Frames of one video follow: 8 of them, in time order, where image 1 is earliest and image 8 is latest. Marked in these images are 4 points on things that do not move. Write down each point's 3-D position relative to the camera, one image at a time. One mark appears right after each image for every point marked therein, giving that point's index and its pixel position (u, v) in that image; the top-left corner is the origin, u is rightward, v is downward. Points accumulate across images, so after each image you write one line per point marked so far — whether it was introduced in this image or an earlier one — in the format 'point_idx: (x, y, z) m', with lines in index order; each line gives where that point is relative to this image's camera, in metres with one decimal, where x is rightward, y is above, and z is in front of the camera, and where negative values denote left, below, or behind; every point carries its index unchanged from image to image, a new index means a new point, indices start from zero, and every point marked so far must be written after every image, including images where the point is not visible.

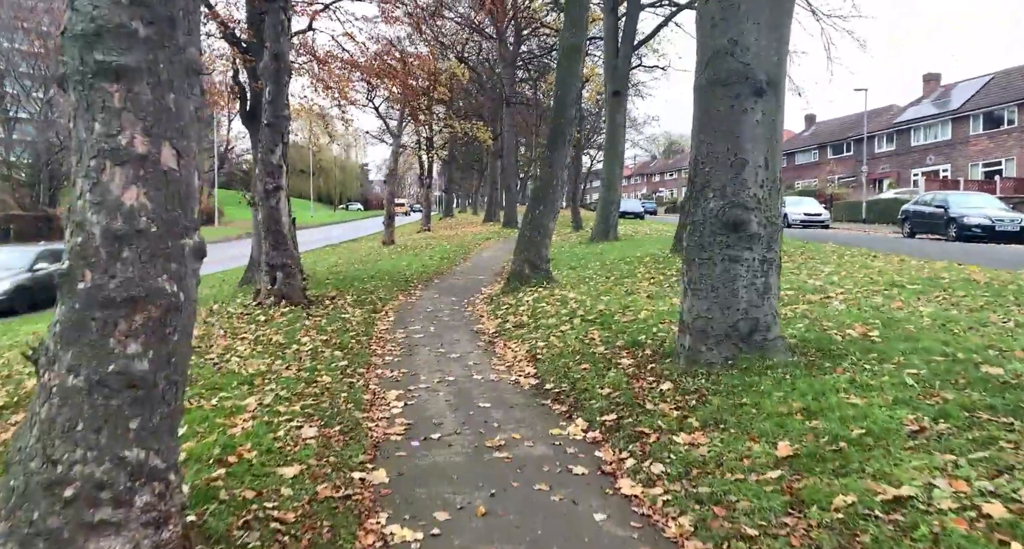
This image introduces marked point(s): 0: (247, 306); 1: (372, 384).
0: (-4.5, -0.6, +10.3) m
1: (-1.4, -1.1, +6.2) m
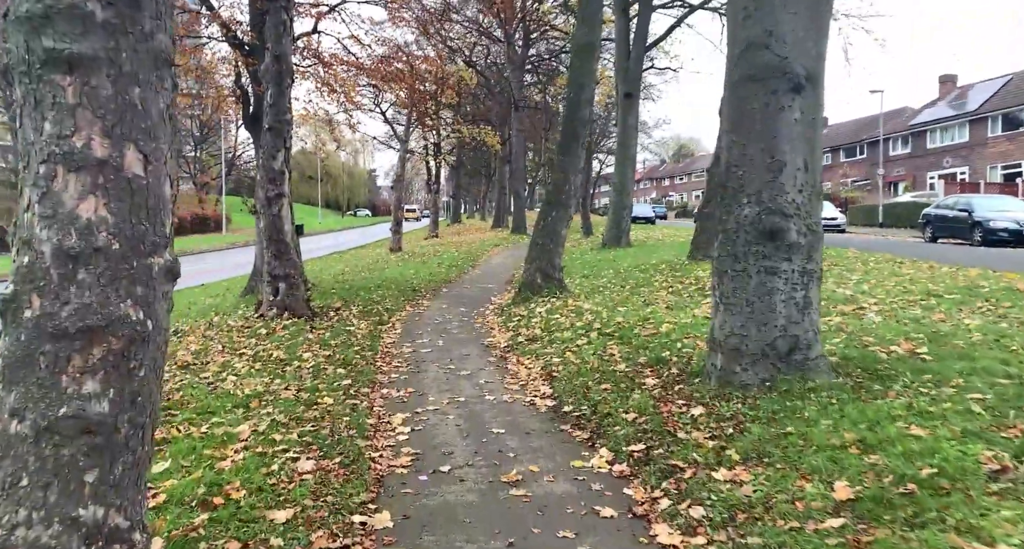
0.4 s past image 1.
0: (-4.3, -0.7, +9.9) m
1: (-1.3, -1.3, +5.8) m
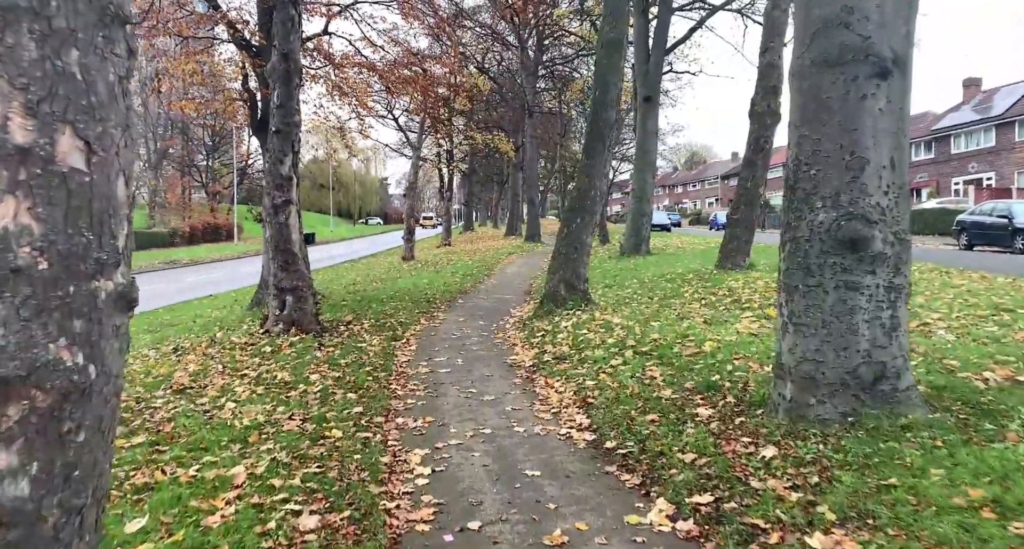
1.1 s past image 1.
0: (-3.9, -0.9, +9.3) m
1: (-1.0, -1.4, +5.1) m
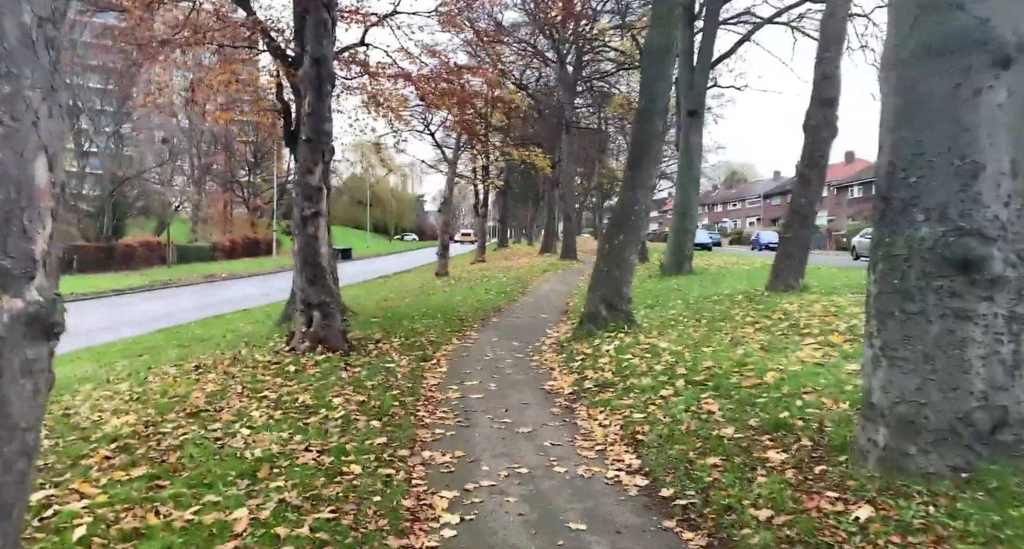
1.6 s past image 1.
0: (-3.4, -1.1, +8.9) m
1: (-0.7, -1.5, +4.5) m
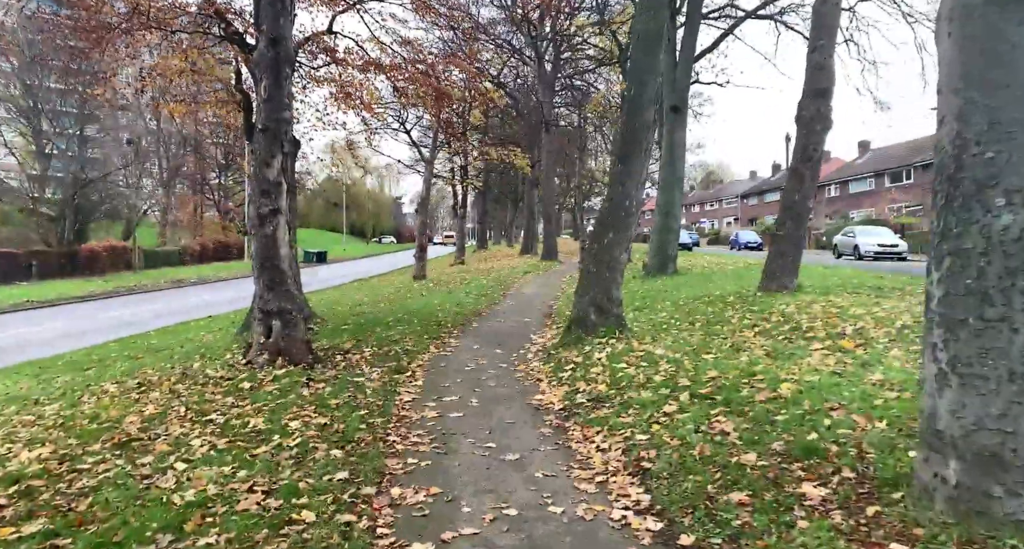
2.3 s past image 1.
0: (-3.6, -1.2, +8.0) m
1: (-0.8, -1.5, +3.7) m
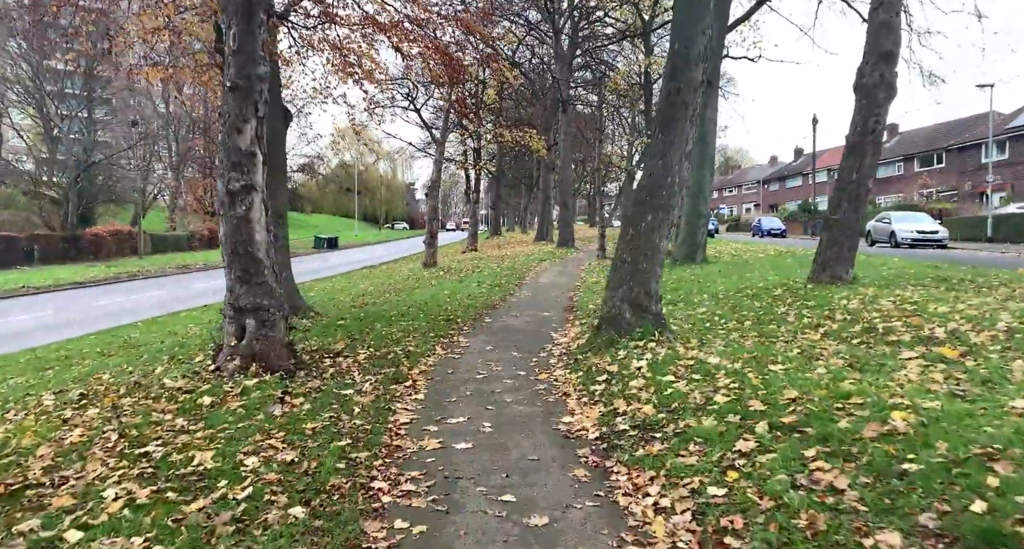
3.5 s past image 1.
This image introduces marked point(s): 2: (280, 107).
0: (-3.4, -1.1, +6.7) m
1: (-0.7, -1.5, +2.4) m
2: (-3.9, +2.8, +10.1) m
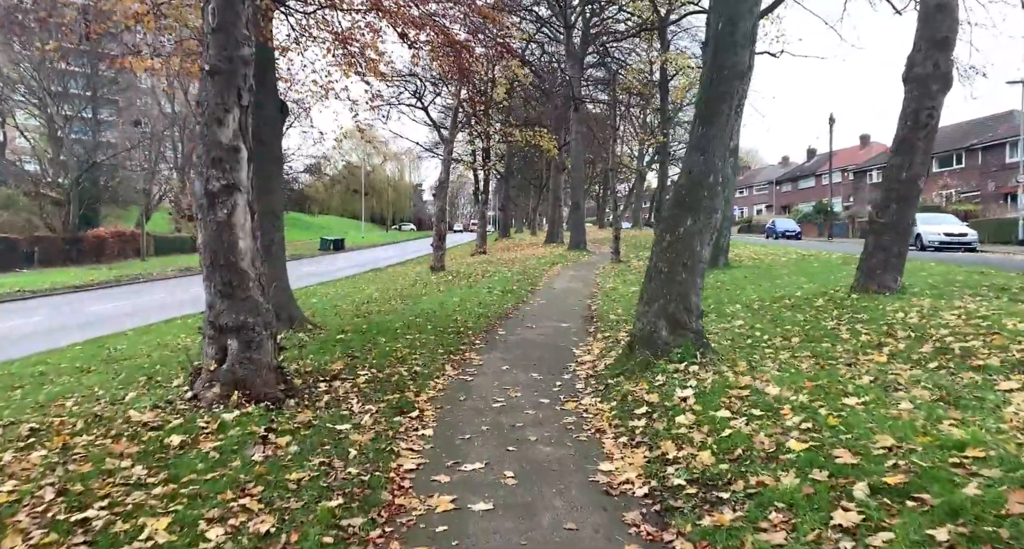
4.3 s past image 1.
0: (-3.2, -1.2, +5.8) m
1: (-0.5, -1.6, +1.5) m
2: (-3.6, +2.7, +9.3) m
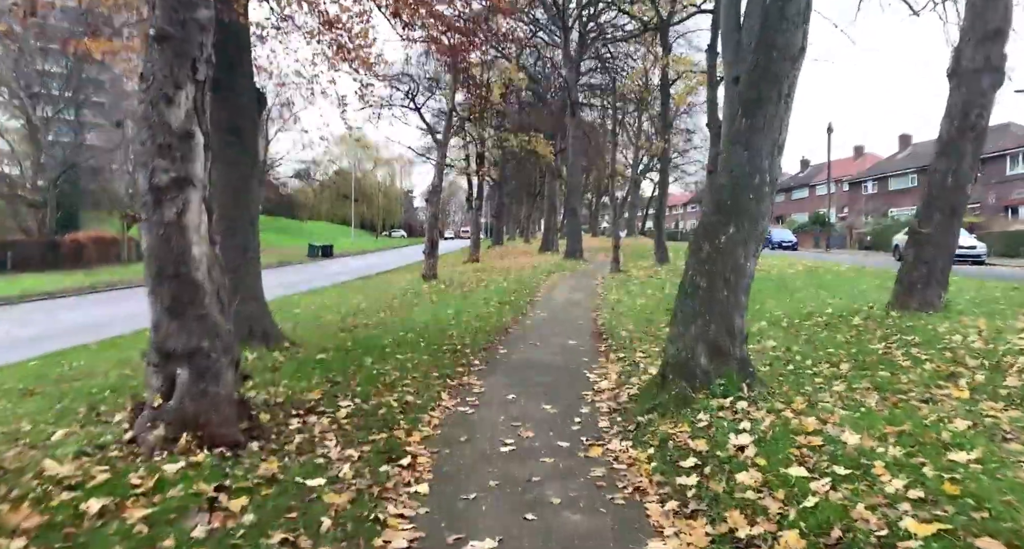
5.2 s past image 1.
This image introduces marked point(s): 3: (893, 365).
0: (-3.1, -1.3, +4.7) m
1: (-0.3, -1.7, +0.4) m
2: (-3.6, +2.5, +8.2) m
3: (+4.1, -1.0, +6.5) m
